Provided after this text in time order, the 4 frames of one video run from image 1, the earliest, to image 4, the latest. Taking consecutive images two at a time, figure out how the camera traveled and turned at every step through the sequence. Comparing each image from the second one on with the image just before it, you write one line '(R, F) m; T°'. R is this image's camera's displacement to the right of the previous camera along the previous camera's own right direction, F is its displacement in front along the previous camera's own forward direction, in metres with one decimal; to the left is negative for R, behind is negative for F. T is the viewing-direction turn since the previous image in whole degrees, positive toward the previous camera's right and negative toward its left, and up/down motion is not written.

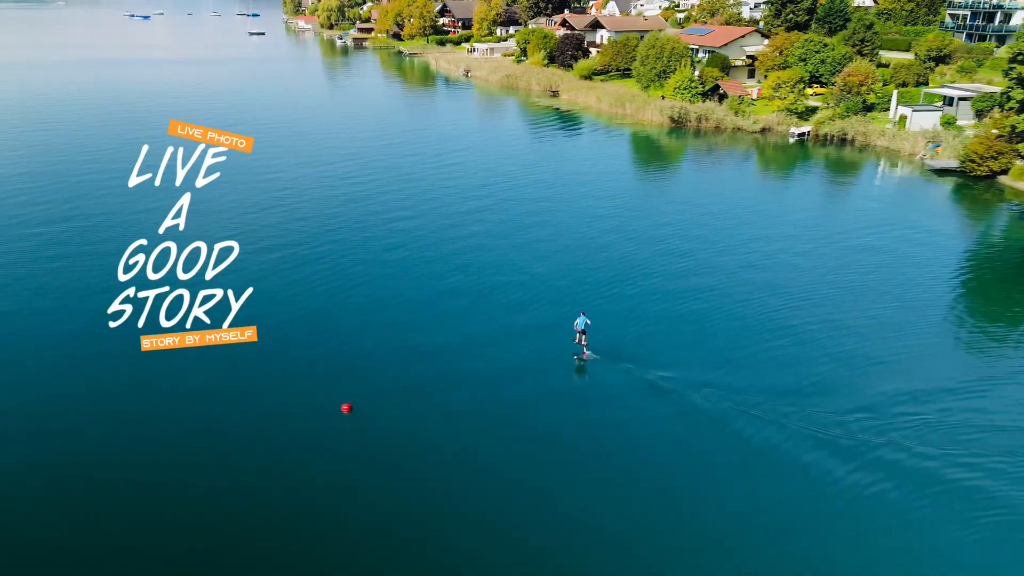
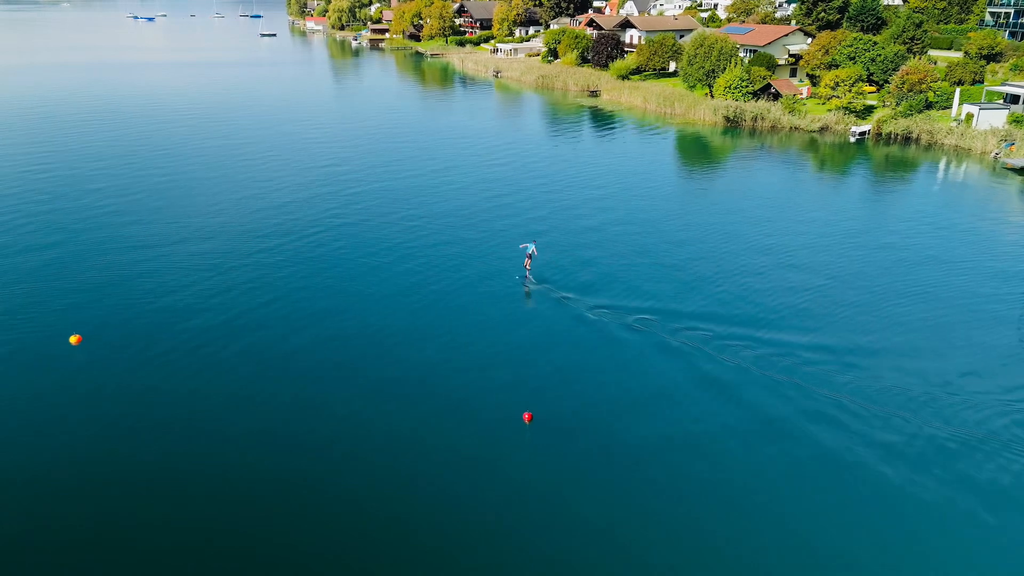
(-10.6, +0.7) m; 0°
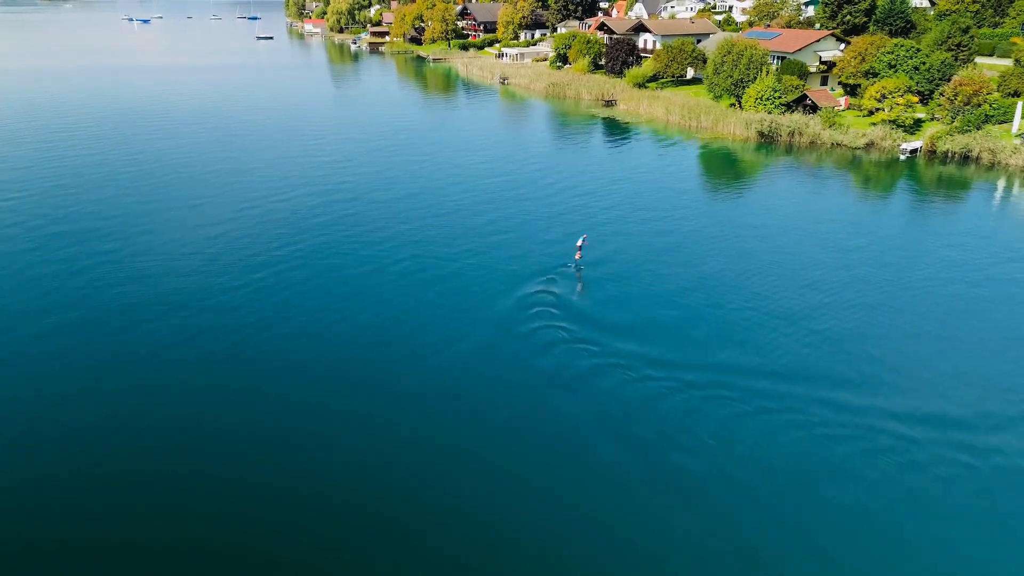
(-2.3, +13.0) m; 0°
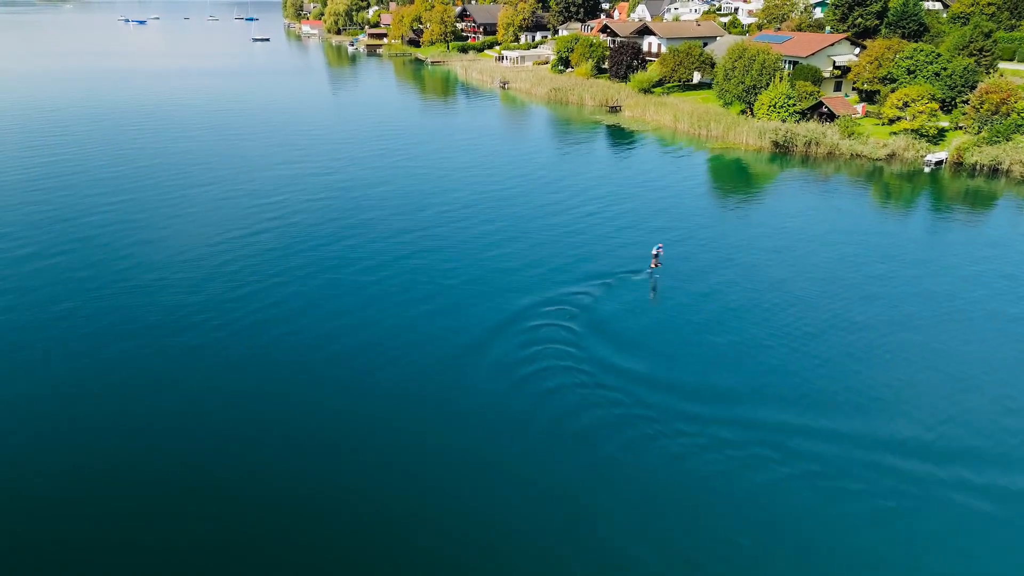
(-0.1, +7.2) m; 0°
